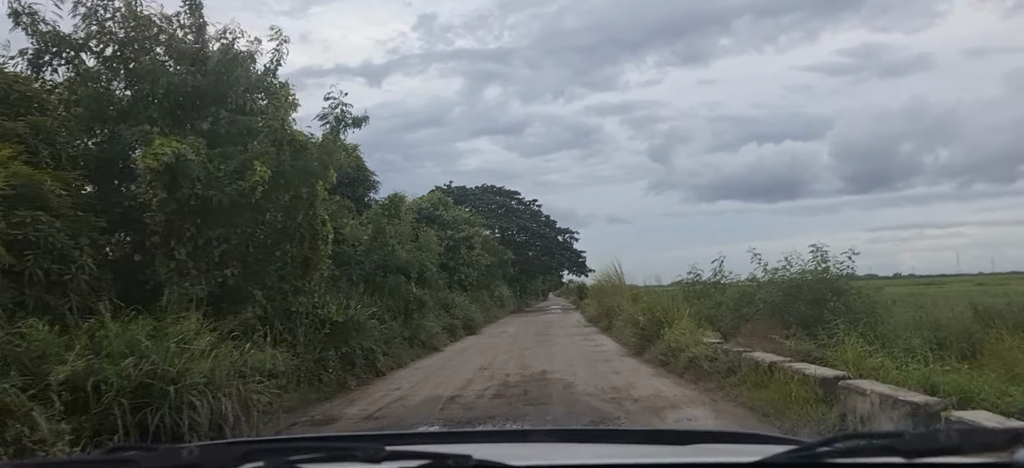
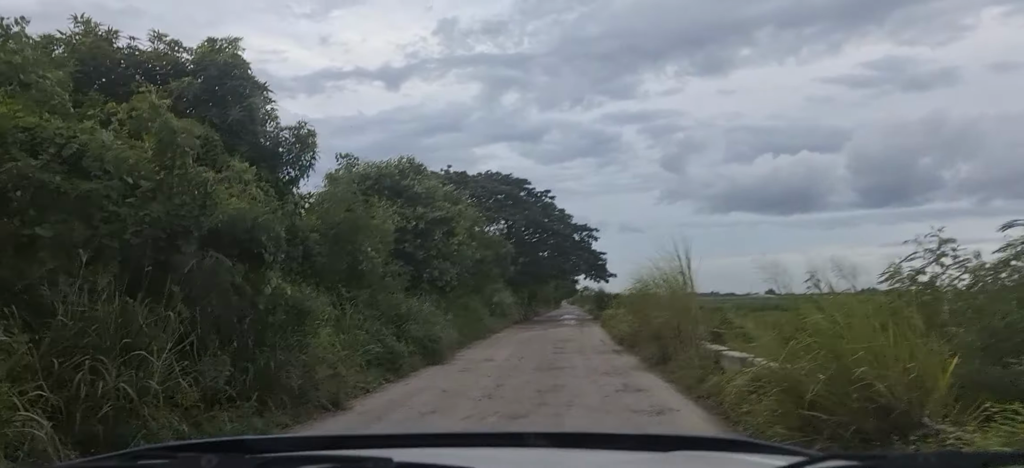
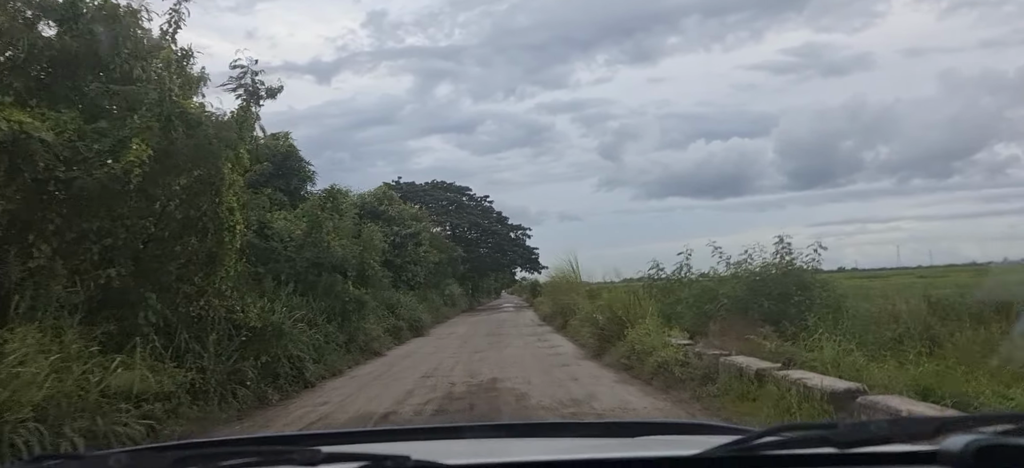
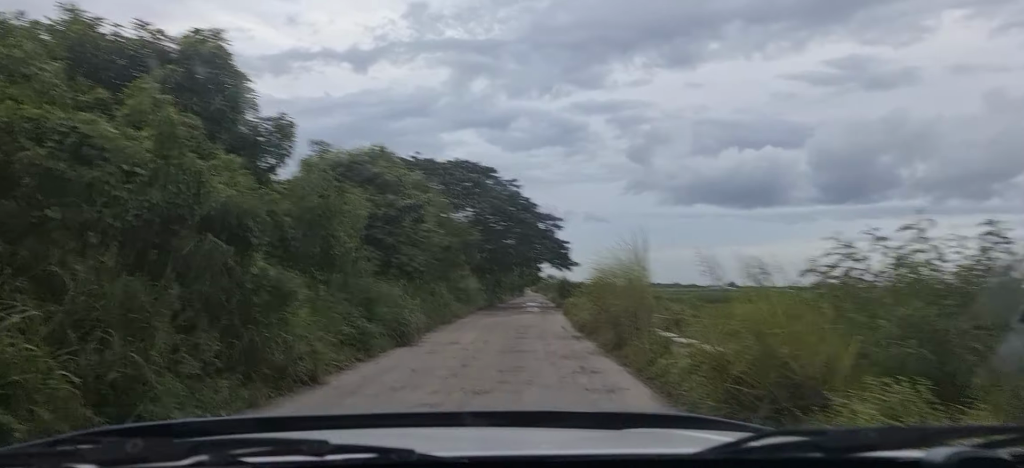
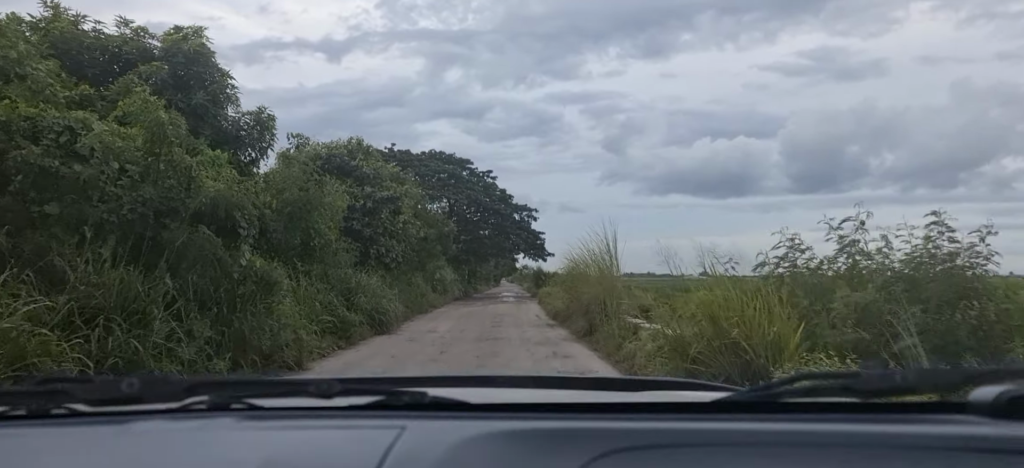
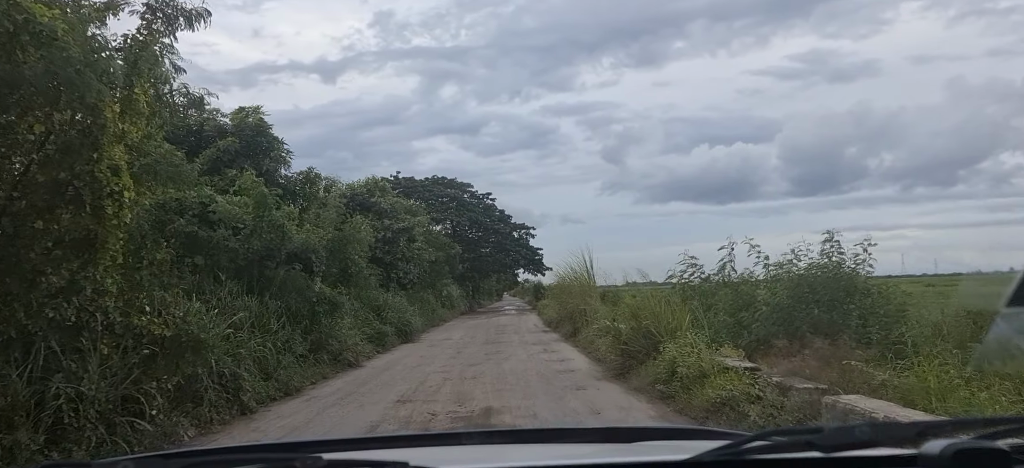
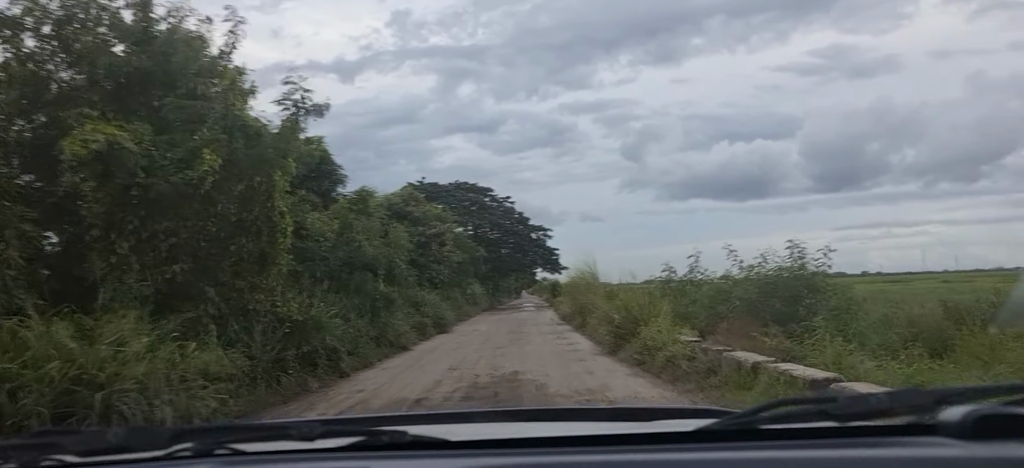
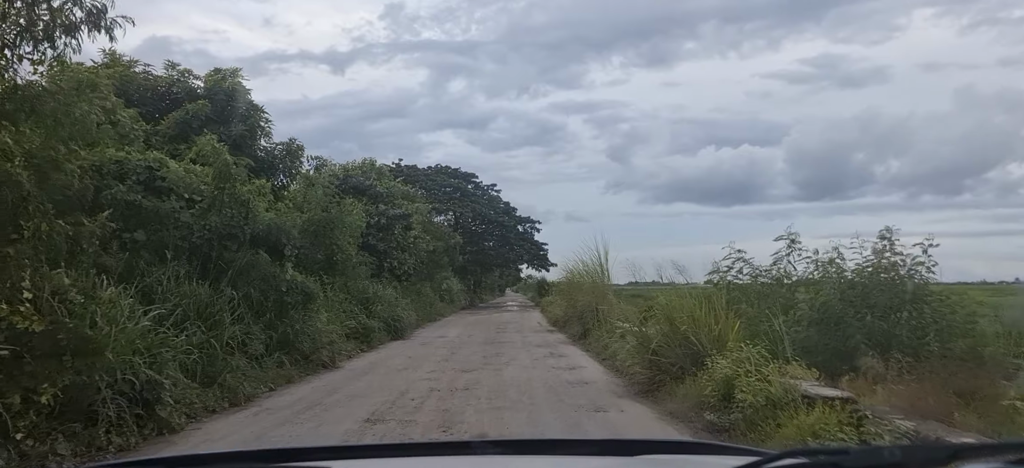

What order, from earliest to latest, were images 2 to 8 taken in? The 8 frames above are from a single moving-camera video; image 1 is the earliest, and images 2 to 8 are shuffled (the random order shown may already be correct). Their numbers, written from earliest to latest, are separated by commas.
7, 3, 6, 8, 5, 4, 2
